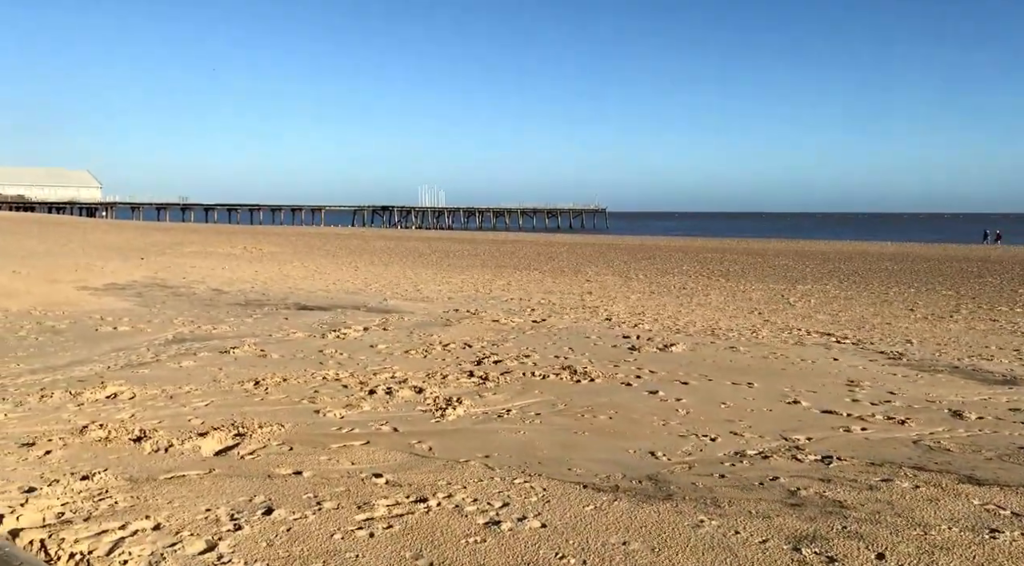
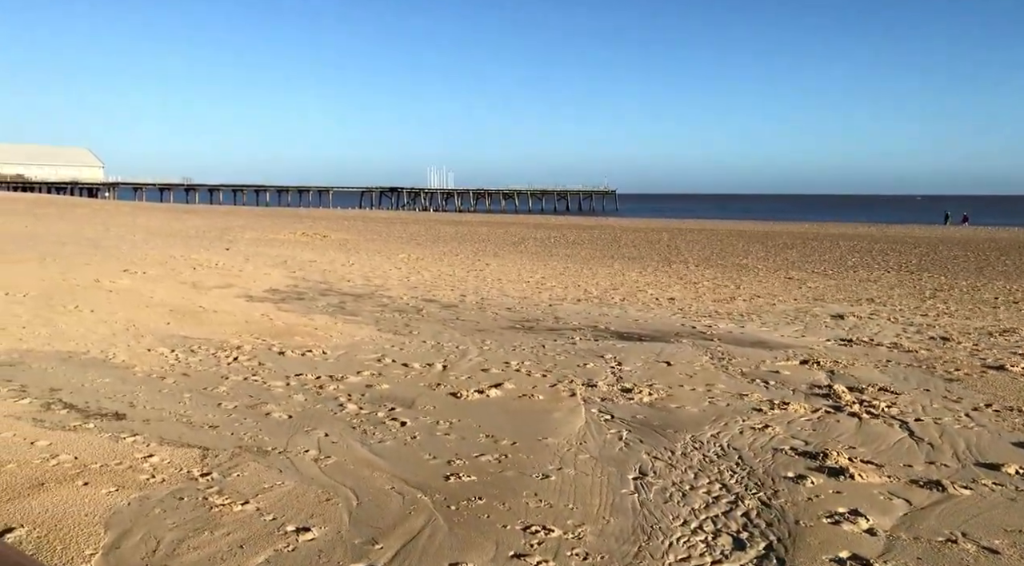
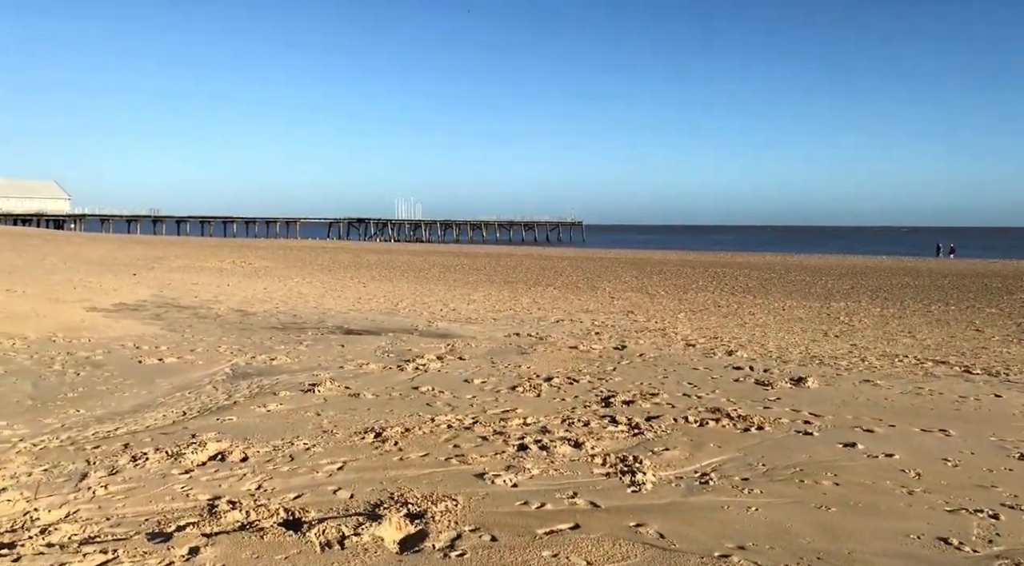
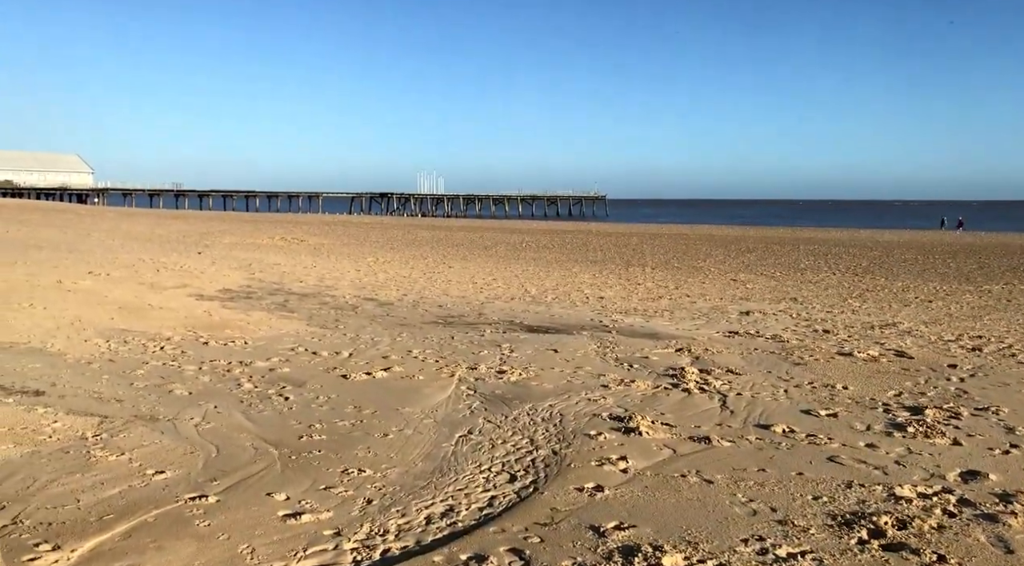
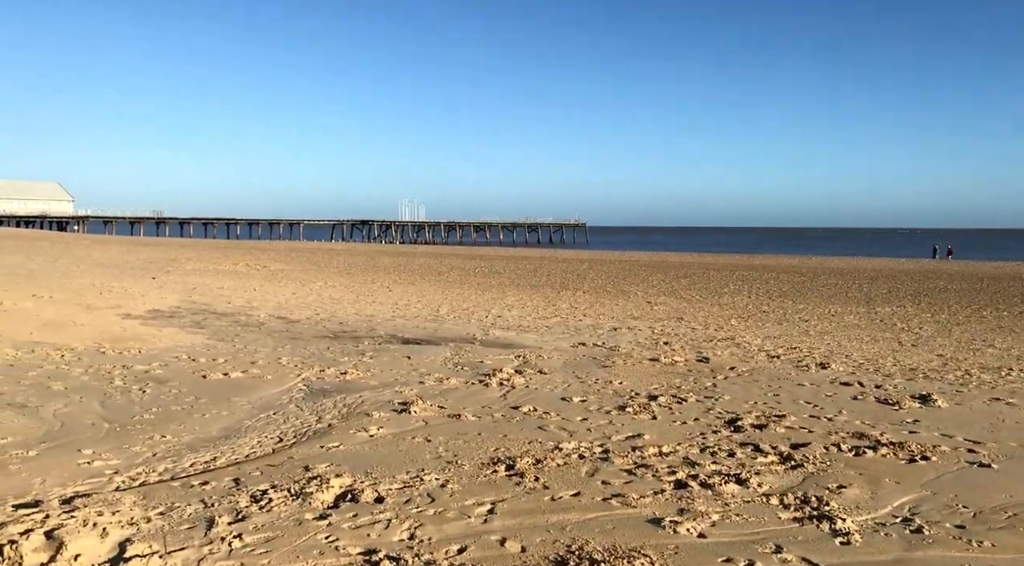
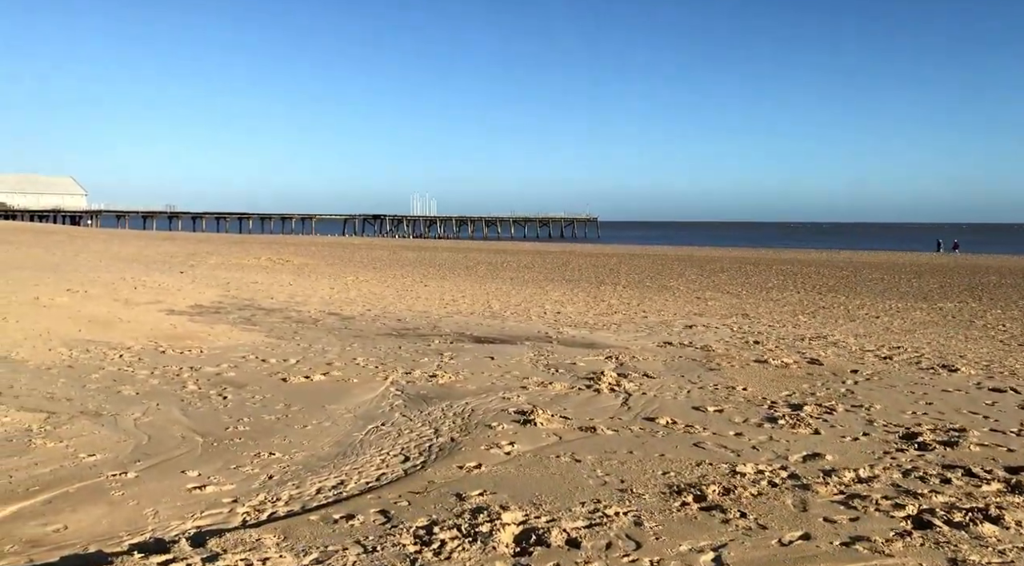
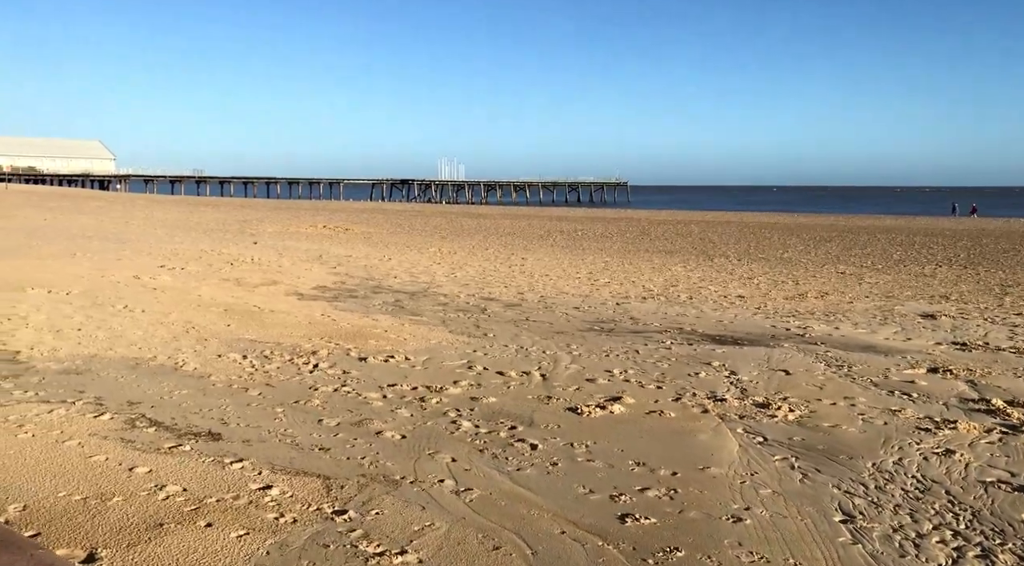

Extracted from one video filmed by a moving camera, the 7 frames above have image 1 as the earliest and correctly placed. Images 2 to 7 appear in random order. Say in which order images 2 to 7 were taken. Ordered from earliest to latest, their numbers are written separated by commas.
3, 5, 6, 4, 2, 7
